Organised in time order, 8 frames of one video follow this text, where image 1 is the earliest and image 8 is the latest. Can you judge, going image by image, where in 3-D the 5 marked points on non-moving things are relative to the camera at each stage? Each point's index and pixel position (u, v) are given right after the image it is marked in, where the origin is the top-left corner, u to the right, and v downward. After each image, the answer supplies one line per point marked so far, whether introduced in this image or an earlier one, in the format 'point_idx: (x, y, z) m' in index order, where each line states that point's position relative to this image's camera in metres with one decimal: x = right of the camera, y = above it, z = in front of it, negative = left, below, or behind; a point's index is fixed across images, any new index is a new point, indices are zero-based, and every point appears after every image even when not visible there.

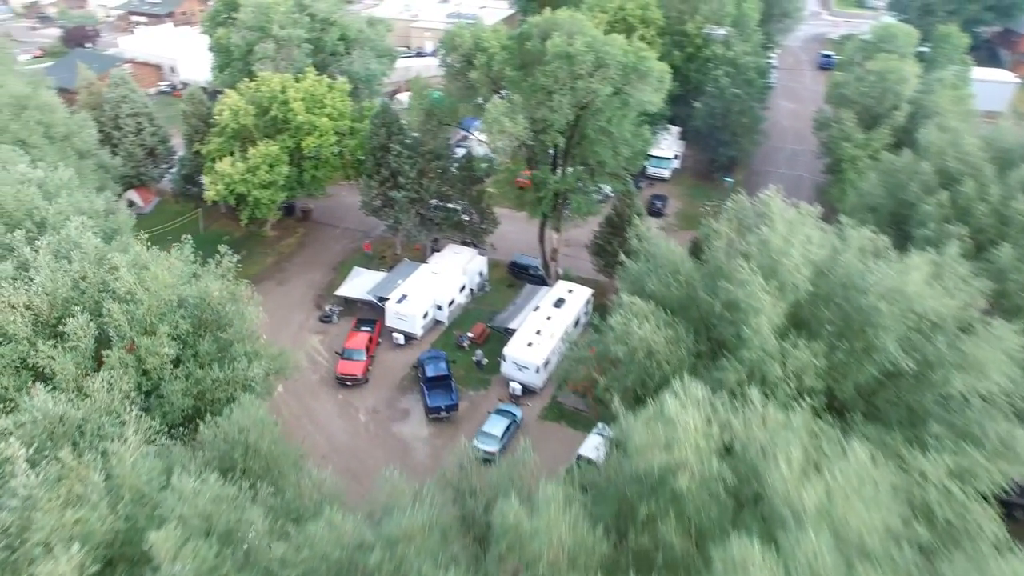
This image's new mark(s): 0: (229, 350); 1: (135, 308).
0: (-7.1, -1.6, +16.4) m
1: (-8.8, -0.5, +15.2) m
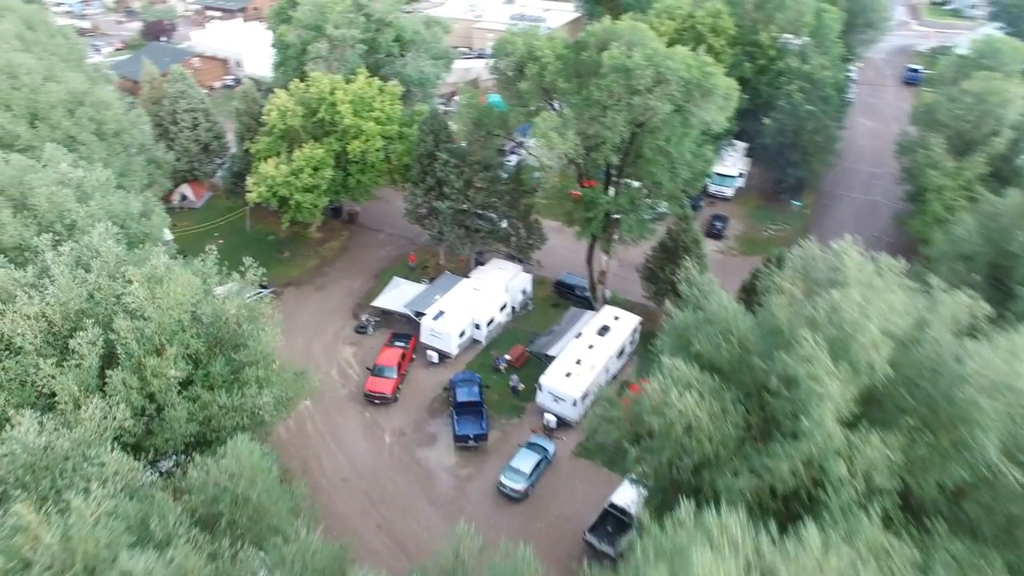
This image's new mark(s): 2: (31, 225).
0: (-6.5, -2.0, +15.6) m
1: (-8.2, -0.8, +14.4) m
2: (-13.0, +1.7, +17.7) m
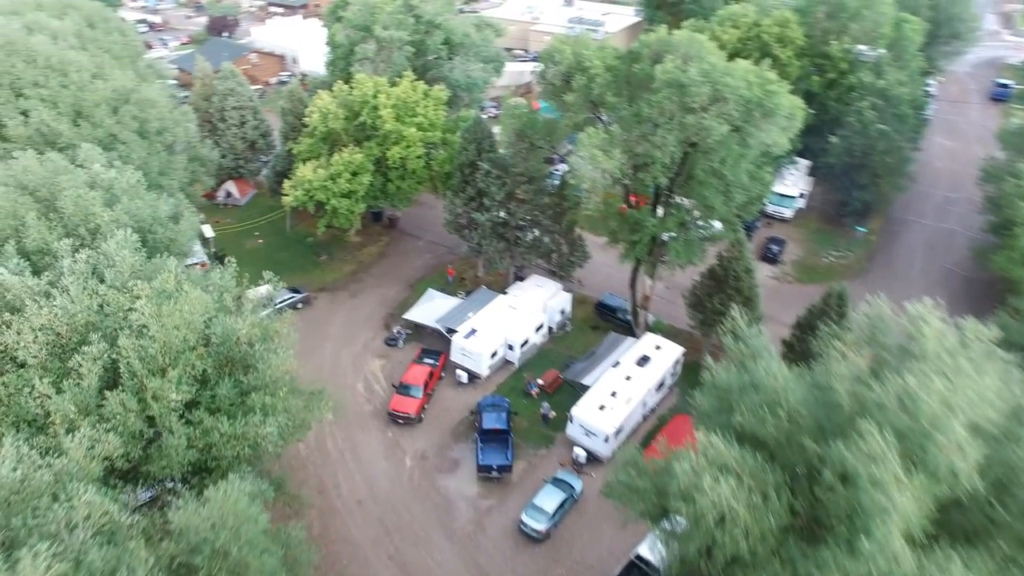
0: (-6.0, -2.5, +14.7) m
1: (-7.7, -1.2, +13.8) m
2: (-12.2, +1.6, +17.3) m
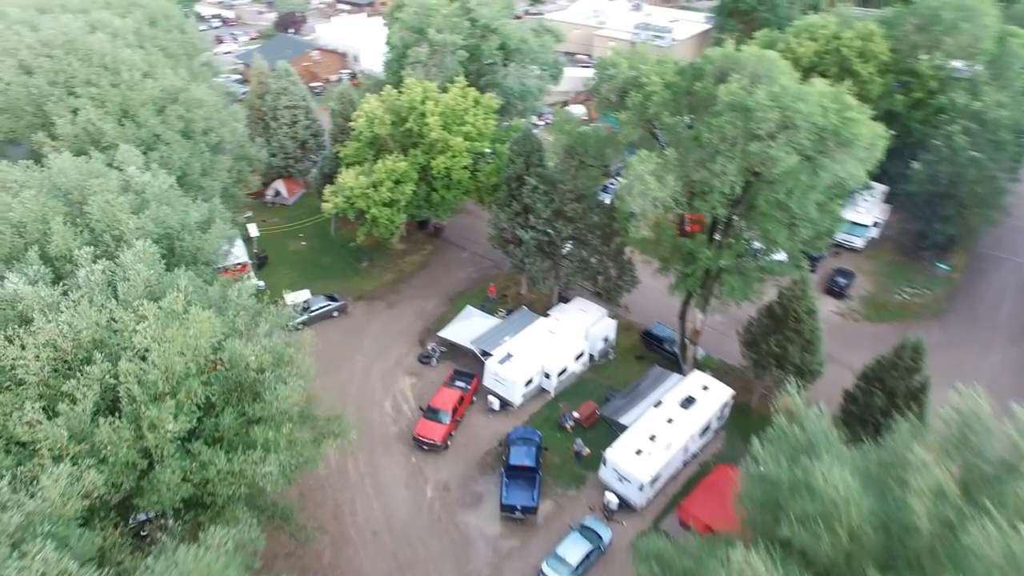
0: (-5.5, -3.0, +13.8) m
1: (-7.2, -1.6, +13.0) m
2: (-11.2, +1.4, +16.9) m
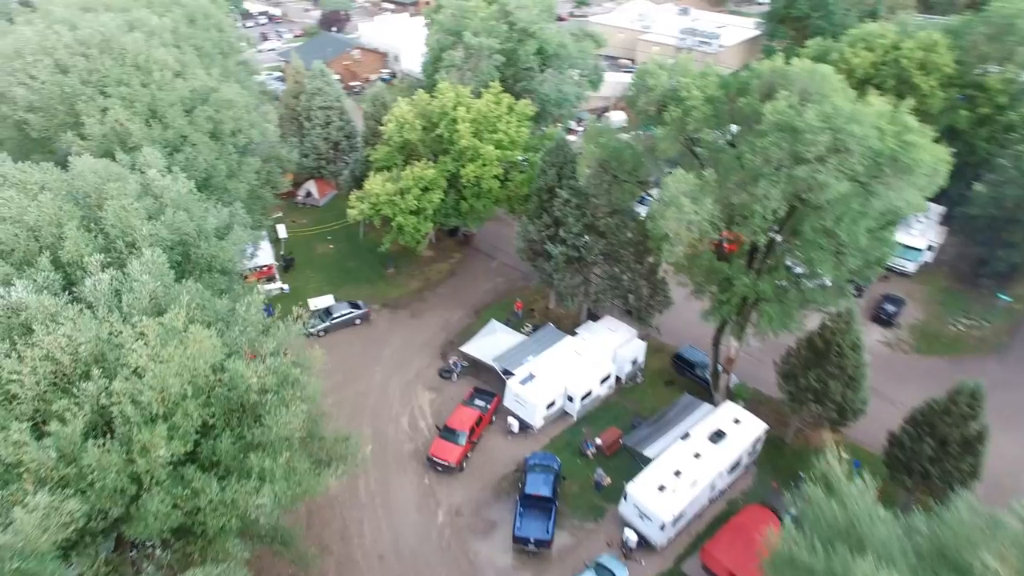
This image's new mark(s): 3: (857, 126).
0: (-5.3, -3.4, +13.1) m
1: (-7.0, -1.9, +12.4) m
2: (-10.7, +1.3, +16.5) m
3: (+8.1, +3.8, +15.2) m
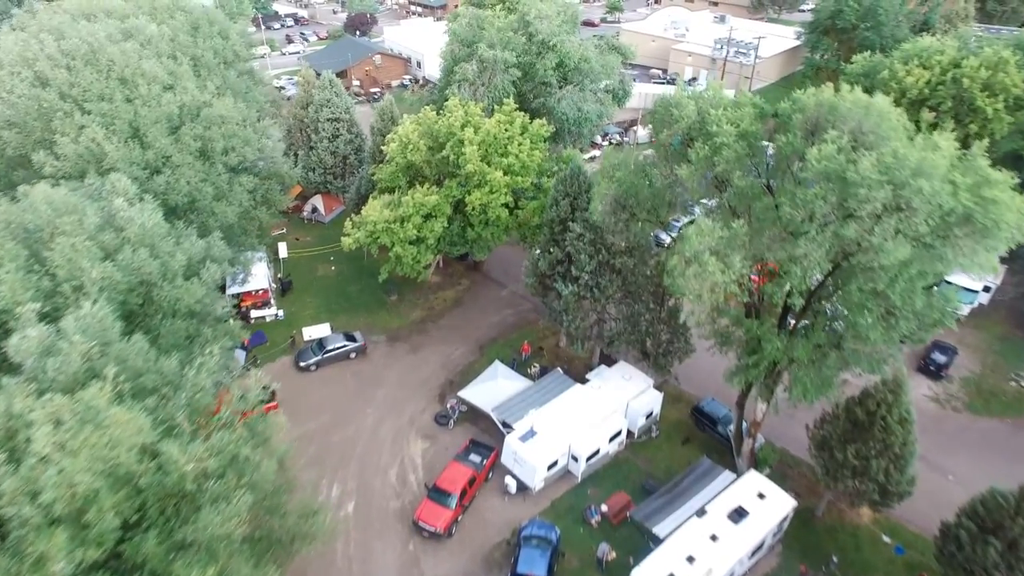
0: (-5.8, -4.7, +11.1) m
1: (-7.4, -3.2, +10.4) m
2: (-10.8, +0.1, +14.7) m
3: (+7.9, +2.2, +12.6) m
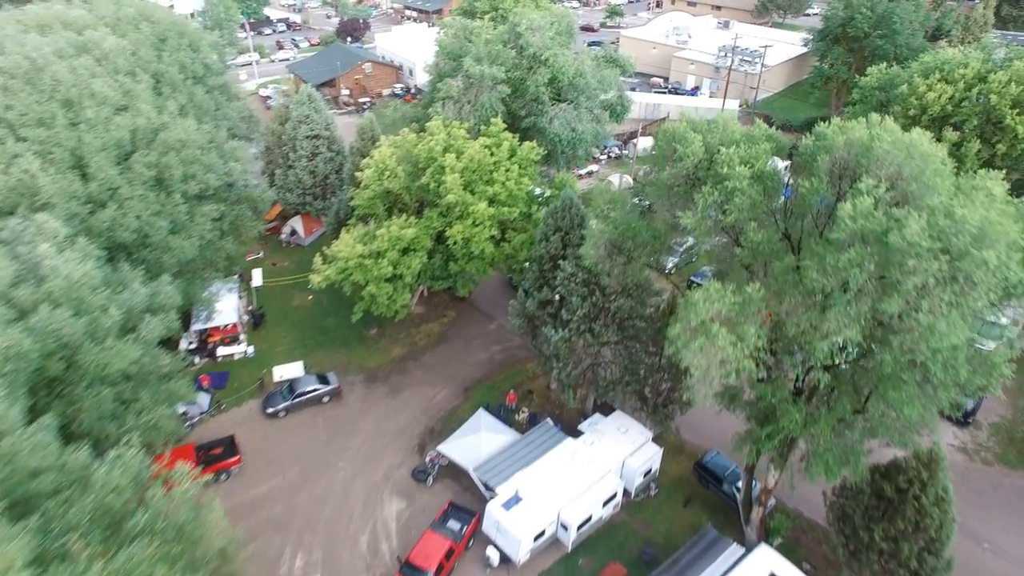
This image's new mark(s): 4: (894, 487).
0: (-6.3, -6.1, +8.9) m
1: (-7.9, -4.6, +8.2) m
2: (-11.3, -1.3, +12.5) m
3: (+7.4, +0.8, +10.3) m
4: (+9.1, -4.7, +15.2) m
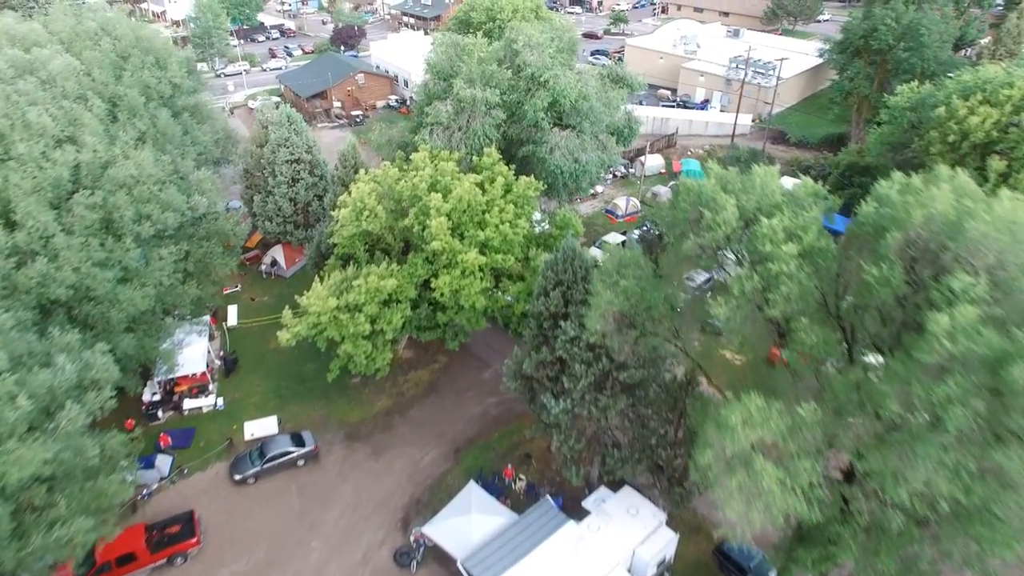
0: (-6.5, -7.8, +6.3) m
1: (-8.2, -6.2, +5.6) m
2: (-11.5, -2.9, +9.9) m
3: (+7.2, -0.9, +7.7) m
4: (+8.9, -6.4, +12.5) m
